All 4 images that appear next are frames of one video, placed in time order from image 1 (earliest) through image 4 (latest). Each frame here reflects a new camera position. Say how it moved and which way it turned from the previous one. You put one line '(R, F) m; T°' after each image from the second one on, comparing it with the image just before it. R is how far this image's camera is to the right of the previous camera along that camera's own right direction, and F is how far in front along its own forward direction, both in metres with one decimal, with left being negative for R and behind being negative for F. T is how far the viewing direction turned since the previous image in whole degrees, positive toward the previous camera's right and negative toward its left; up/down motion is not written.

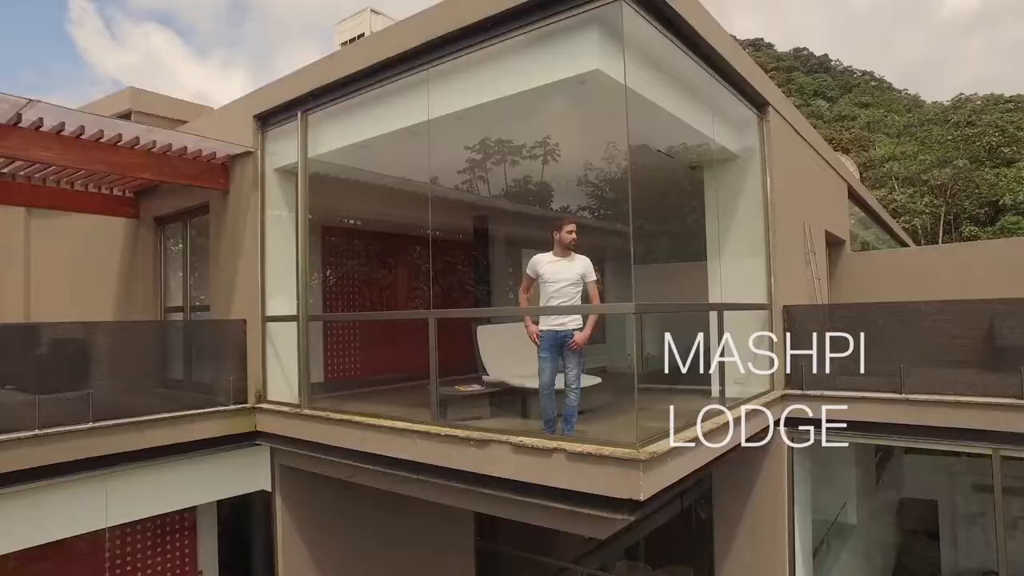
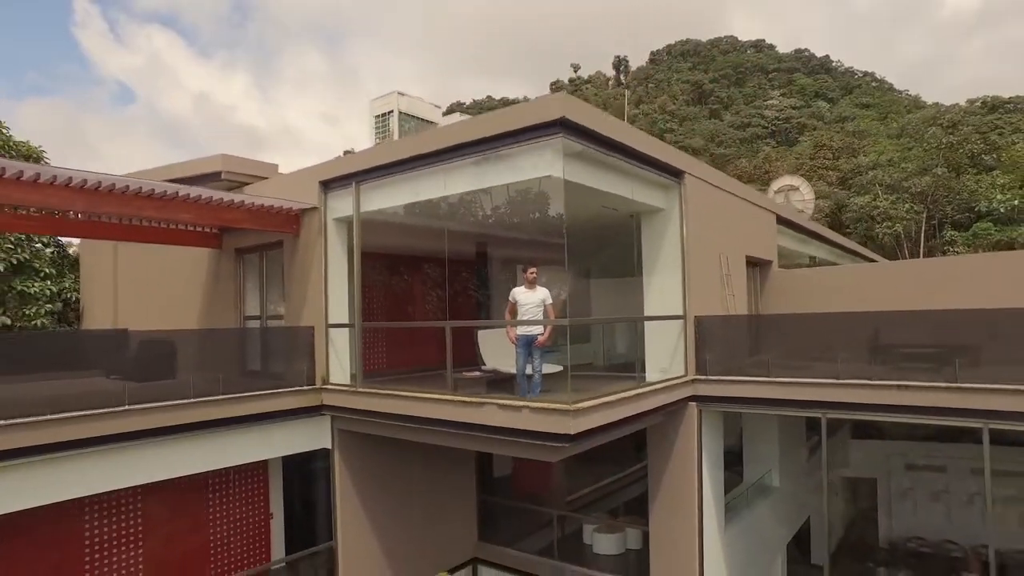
(+0.1, -1.7) m; 0°
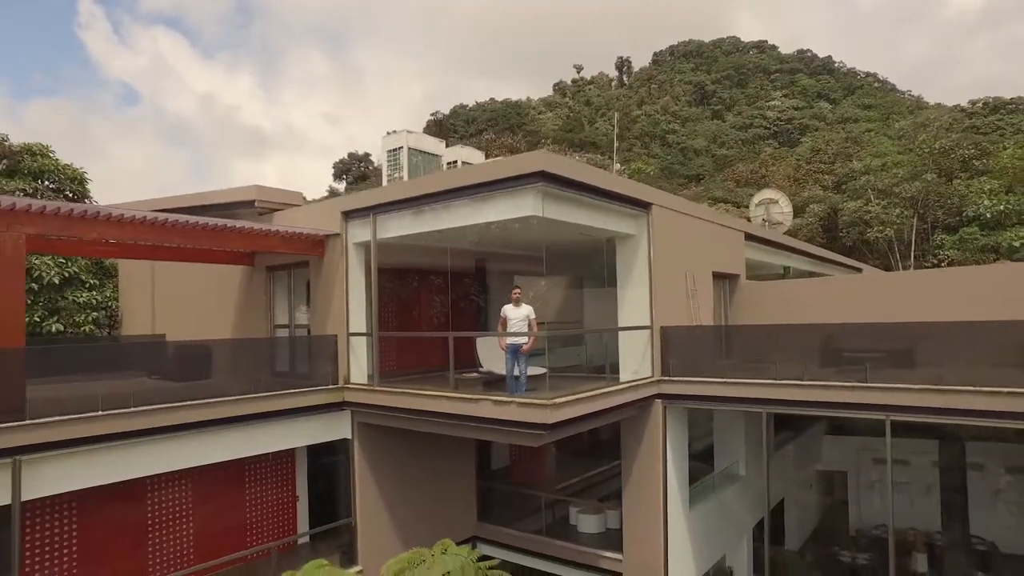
(+0.1, -1.0) m; 0°
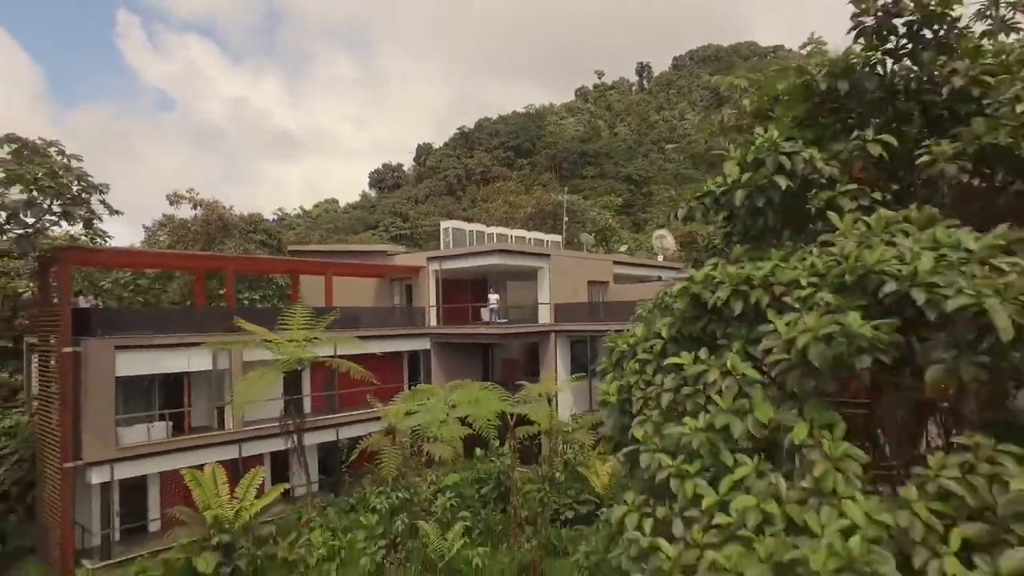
(+1.3, -10.0) m; -3°
